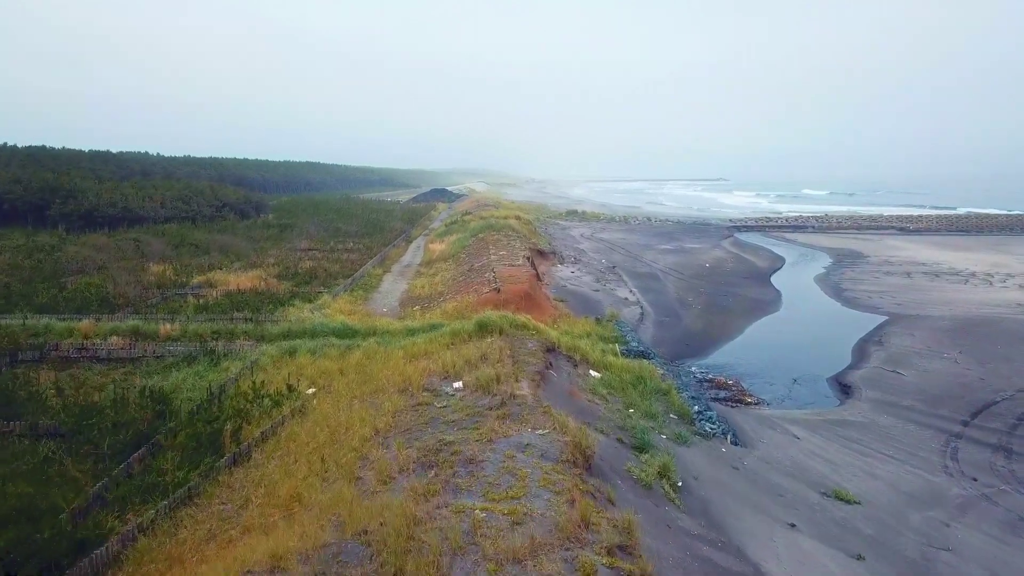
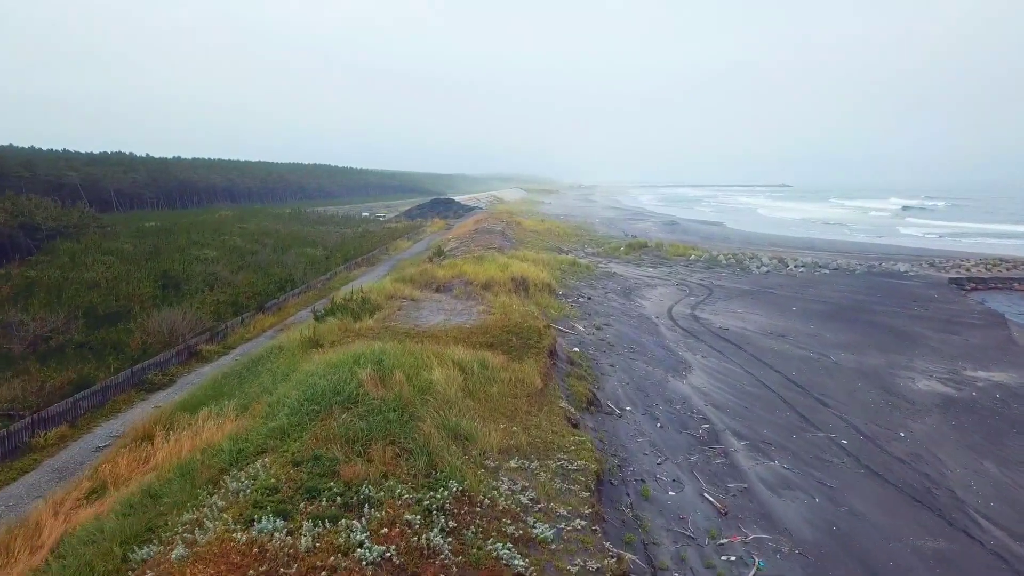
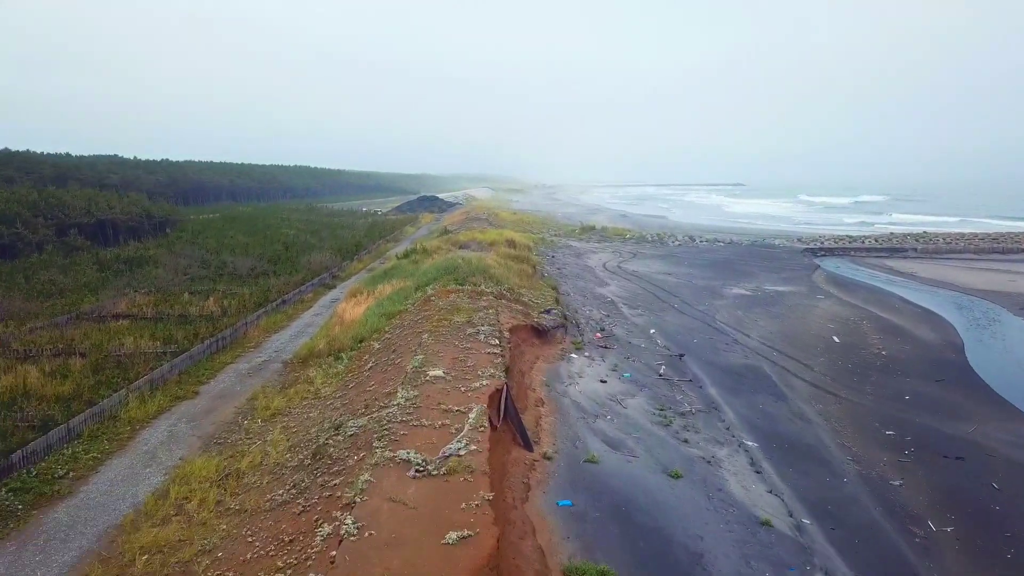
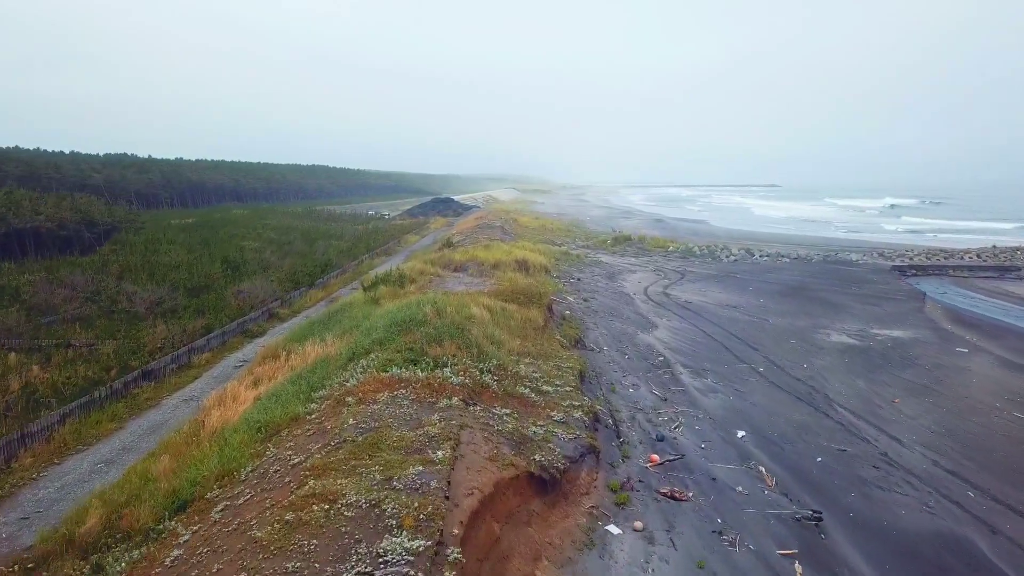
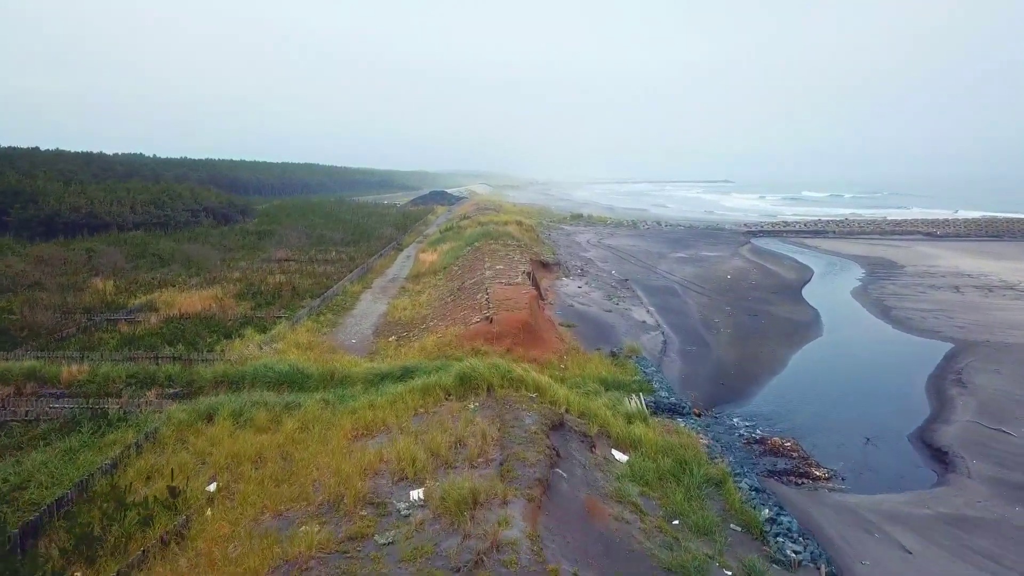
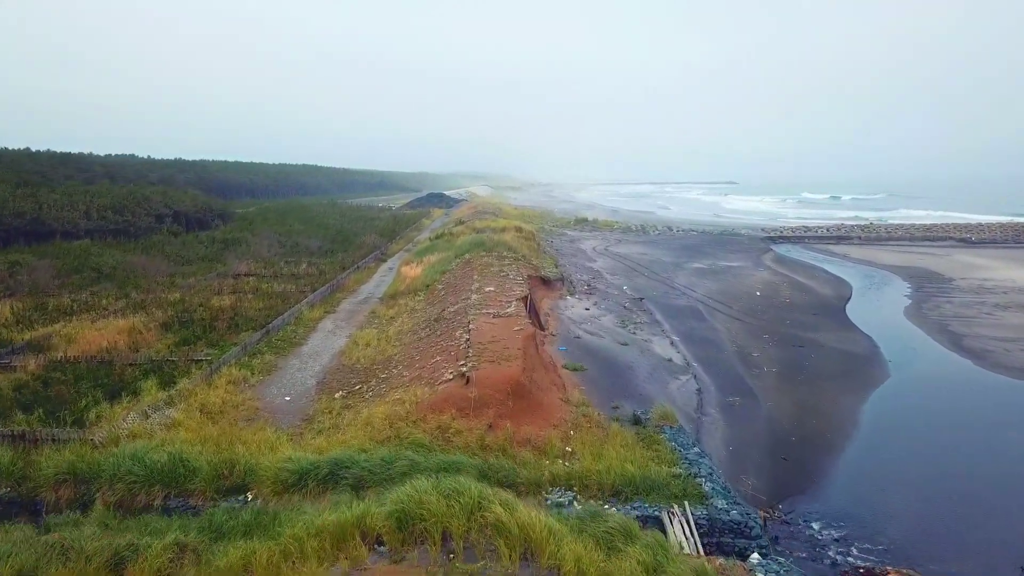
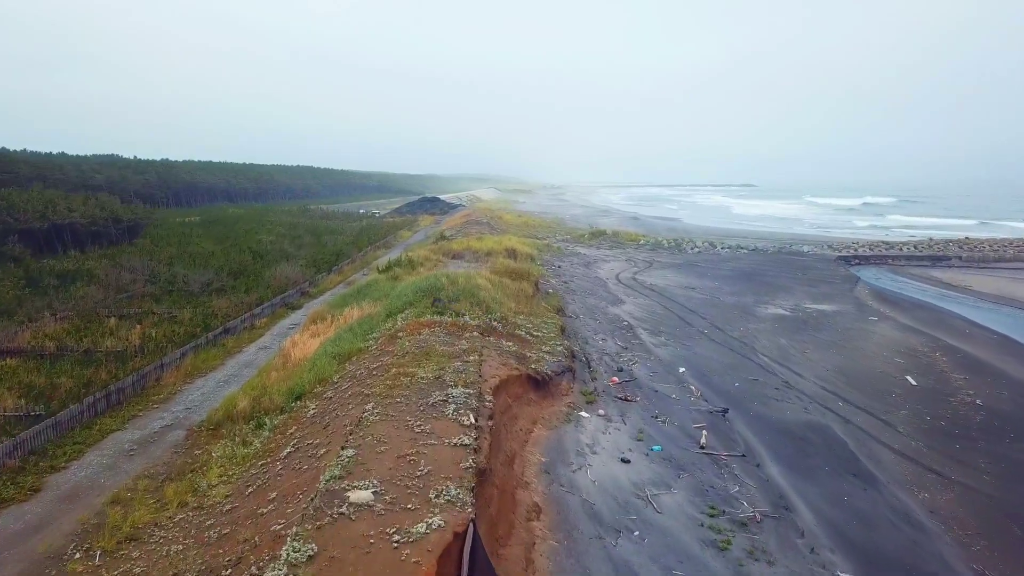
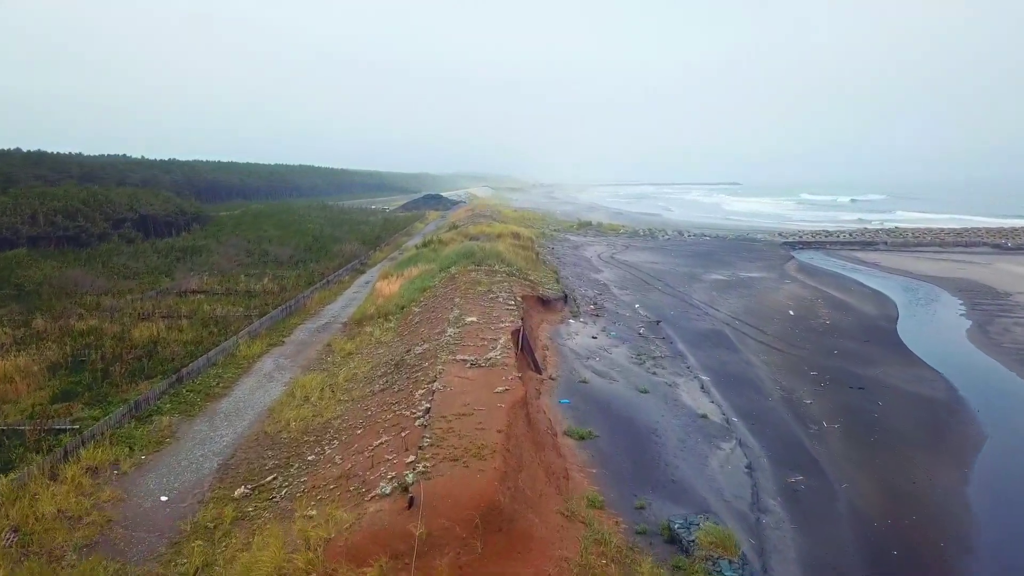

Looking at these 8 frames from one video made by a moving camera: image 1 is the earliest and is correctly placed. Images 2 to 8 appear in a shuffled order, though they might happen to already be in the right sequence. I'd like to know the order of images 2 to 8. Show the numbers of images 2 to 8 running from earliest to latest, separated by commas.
5, 6, 8, 3, 7, 4, 2
